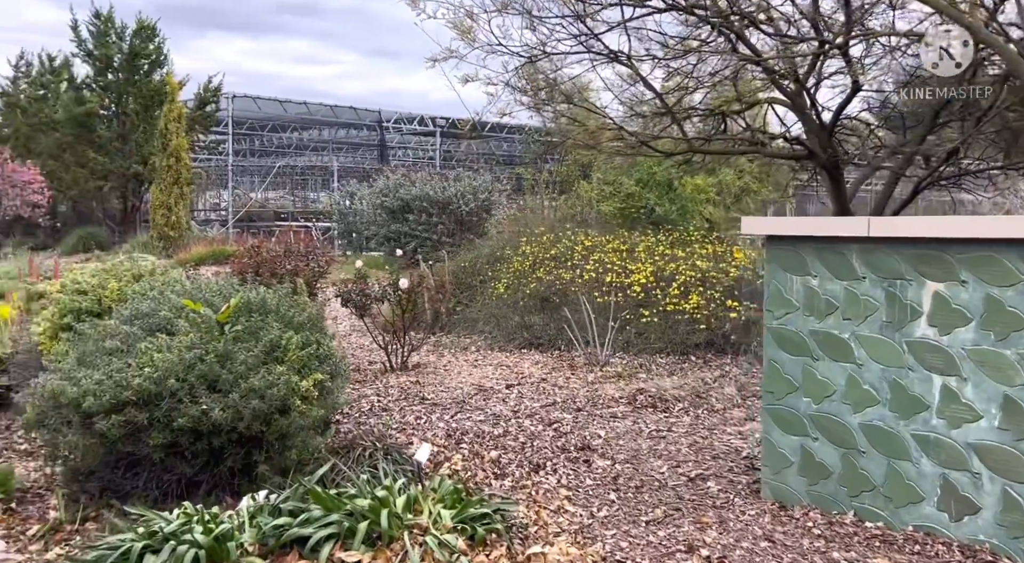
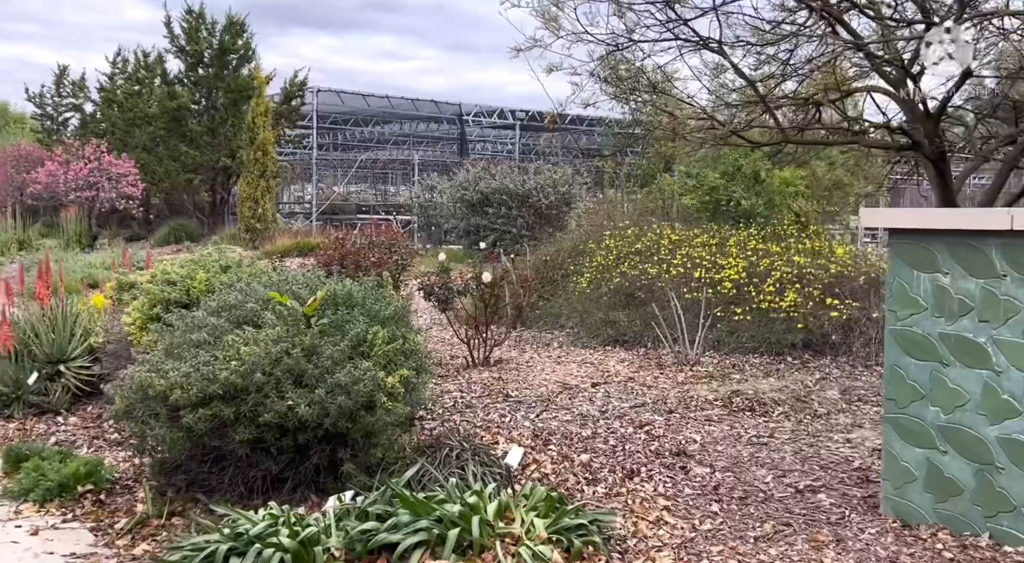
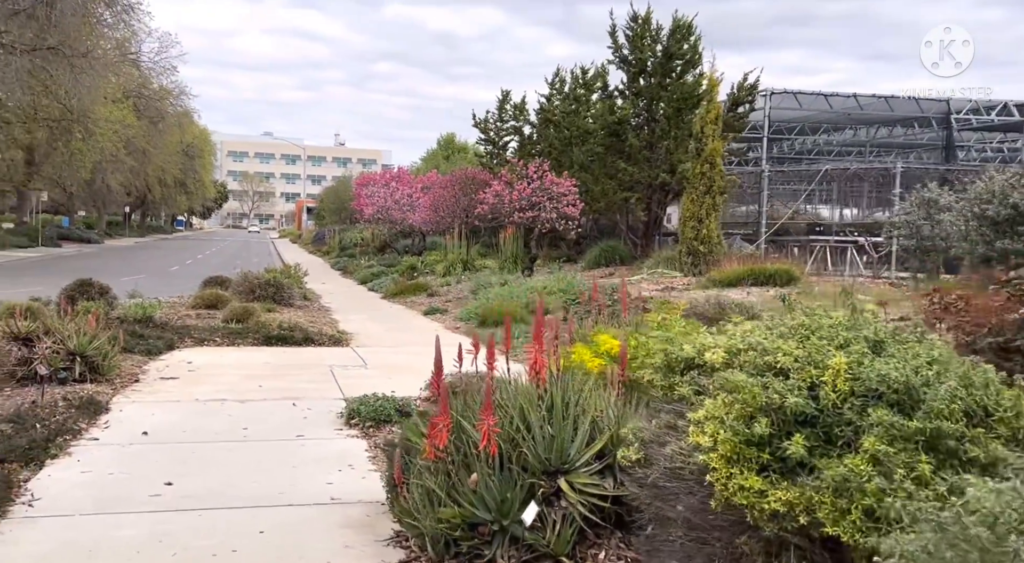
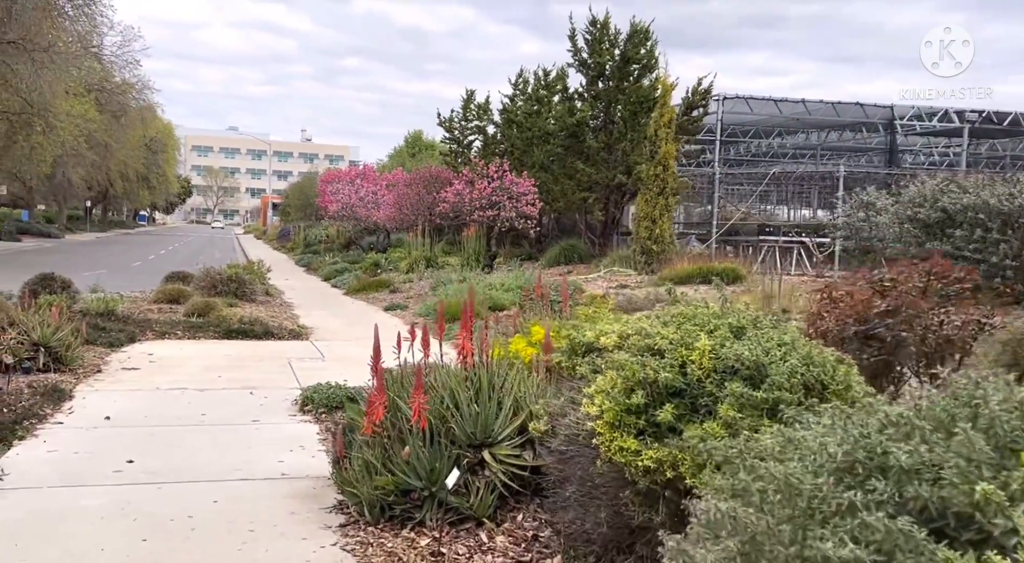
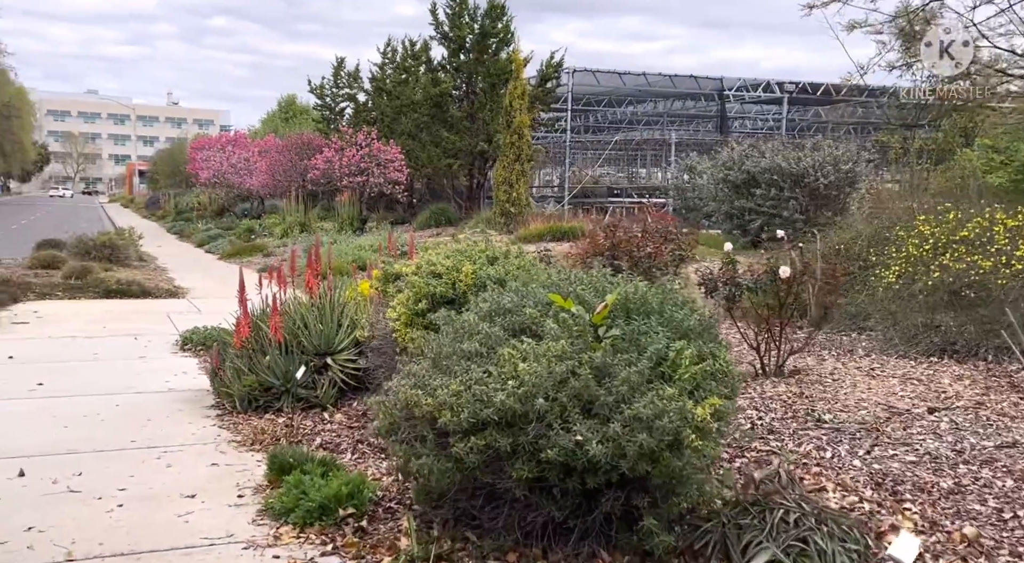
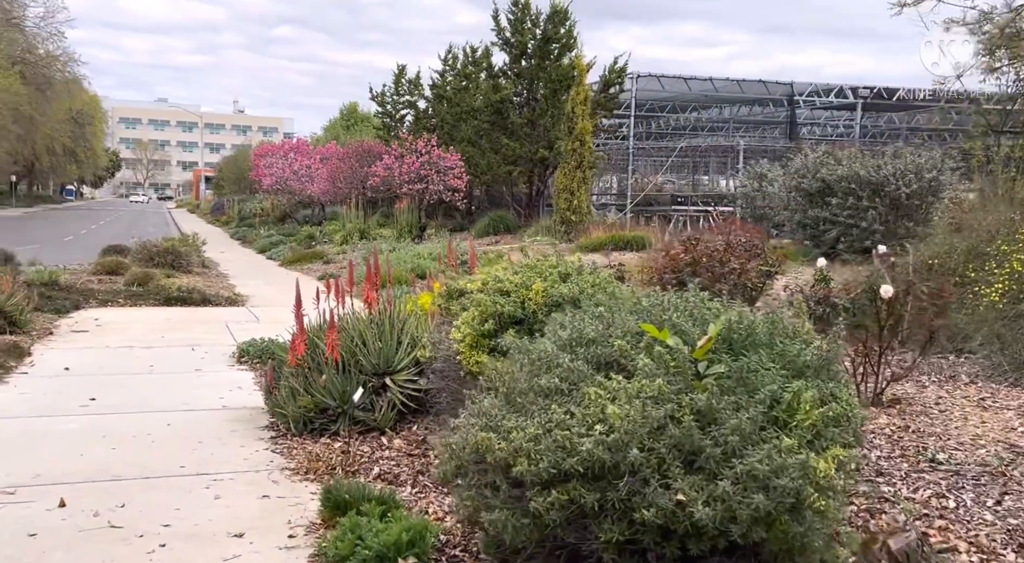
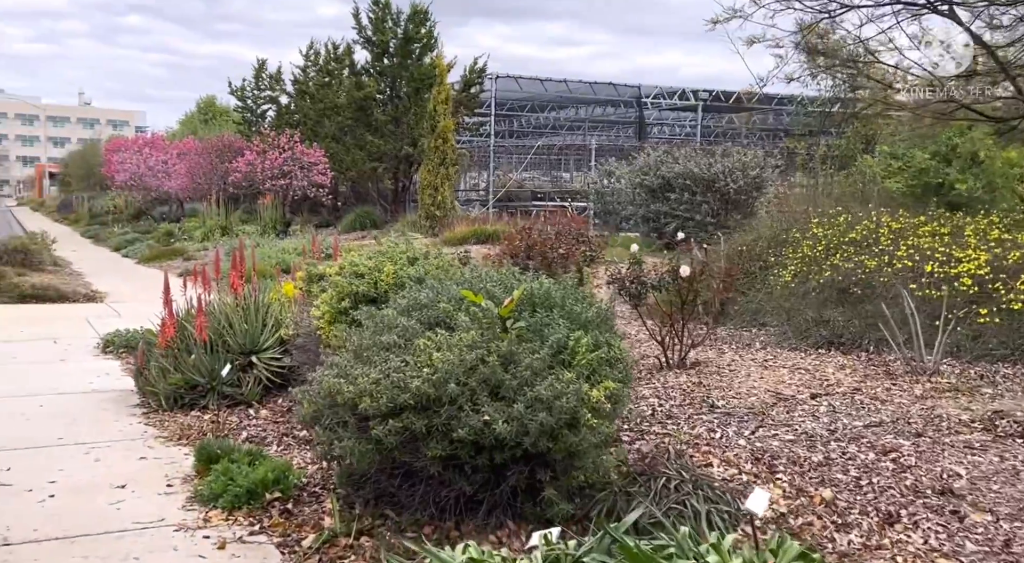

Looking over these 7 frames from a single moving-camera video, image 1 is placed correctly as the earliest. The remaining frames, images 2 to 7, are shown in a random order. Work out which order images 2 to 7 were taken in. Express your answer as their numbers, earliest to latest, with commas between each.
2, 7, 5, 6, 4, 3
